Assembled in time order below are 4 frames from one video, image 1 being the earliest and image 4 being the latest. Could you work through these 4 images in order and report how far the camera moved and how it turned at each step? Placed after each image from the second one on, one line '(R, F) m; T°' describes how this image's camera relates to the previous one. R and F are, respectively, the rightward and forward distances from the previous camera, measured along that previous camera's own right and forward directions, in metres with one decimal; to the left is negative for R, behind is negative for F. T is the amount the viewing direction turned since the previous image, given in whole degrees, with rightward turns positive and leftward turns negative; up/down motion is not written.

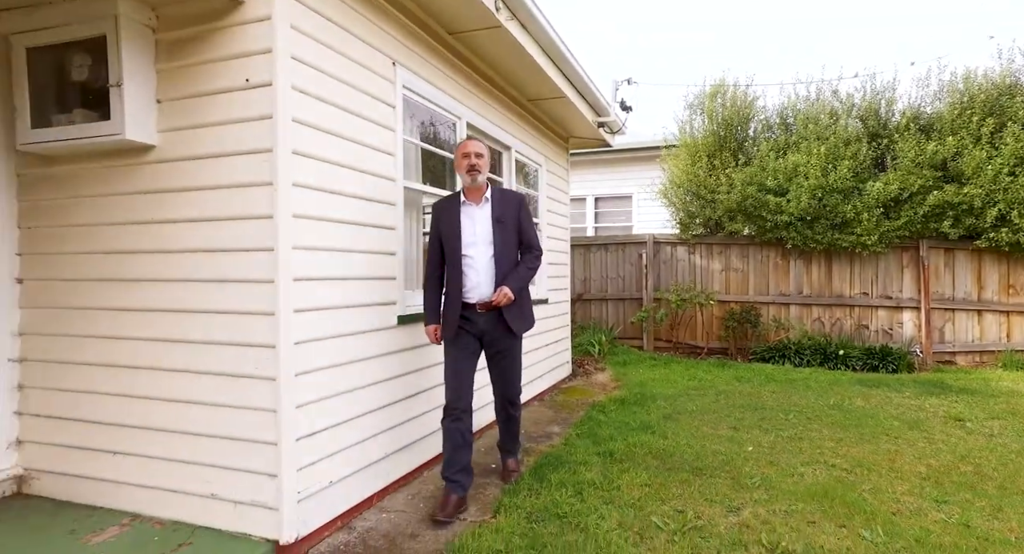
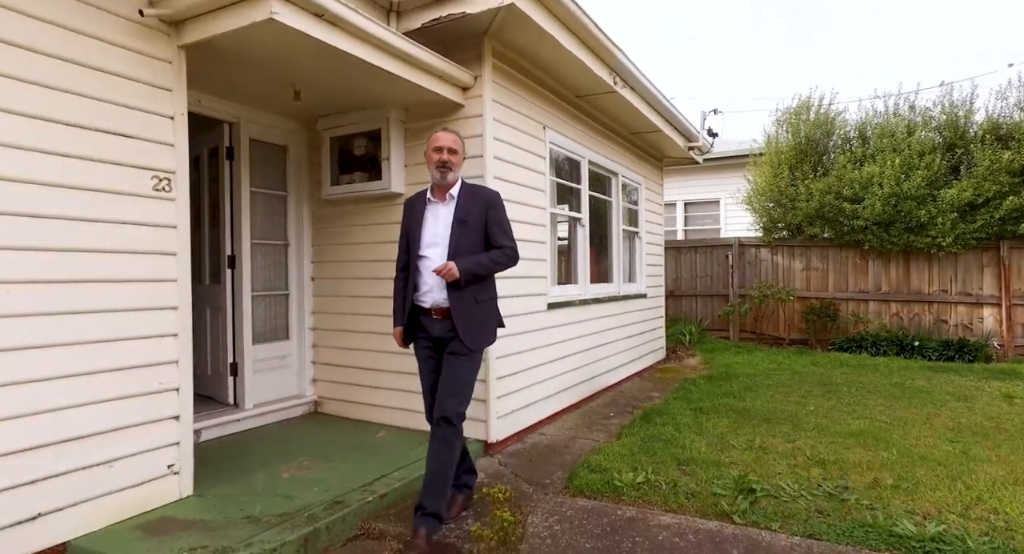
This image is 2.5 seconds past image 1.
(-0.2, -1.6) m; -8°
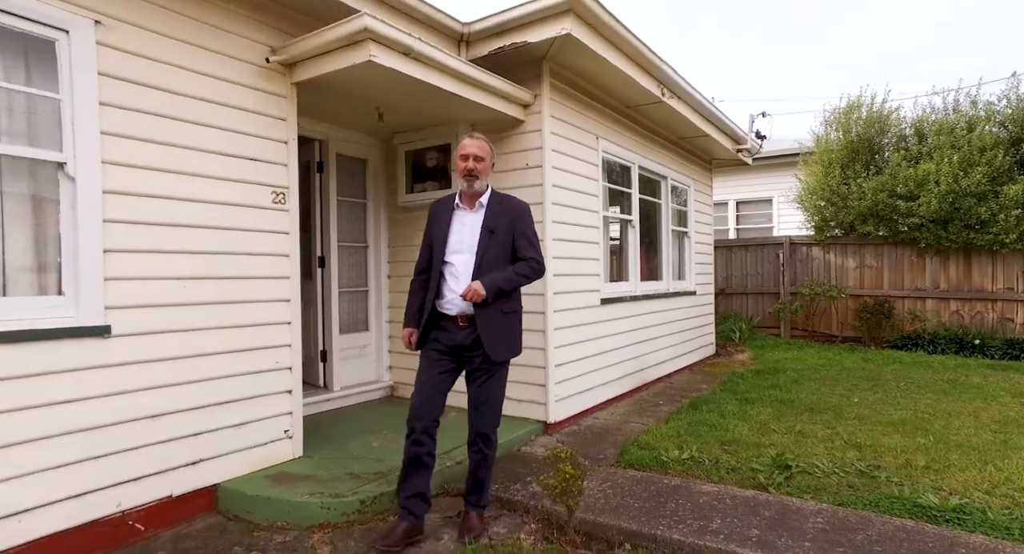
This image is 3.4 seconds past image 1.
(0.0, -0.5) m; -5°
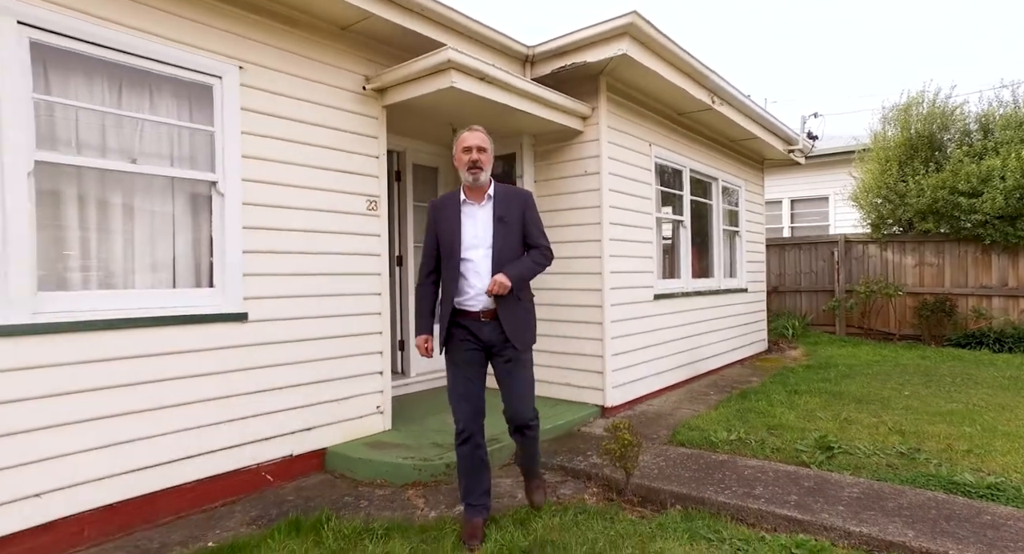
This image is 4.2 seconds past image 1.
(-0.1, -0.5) m; -5°
